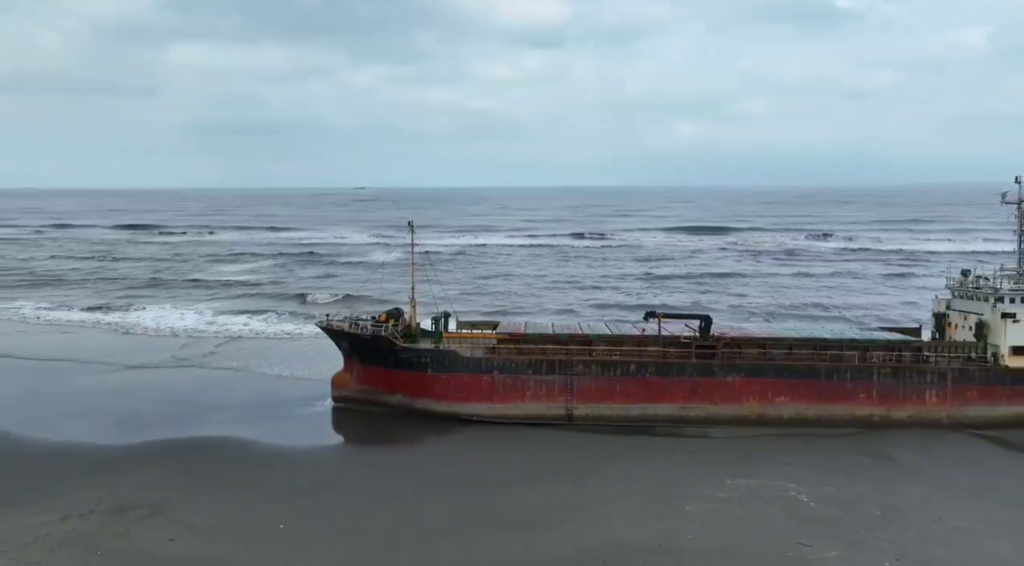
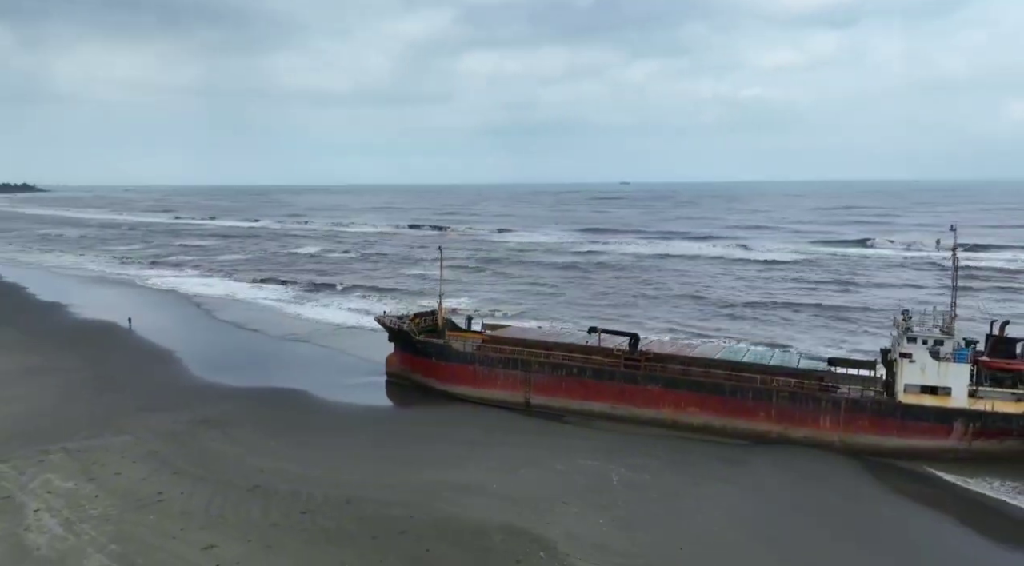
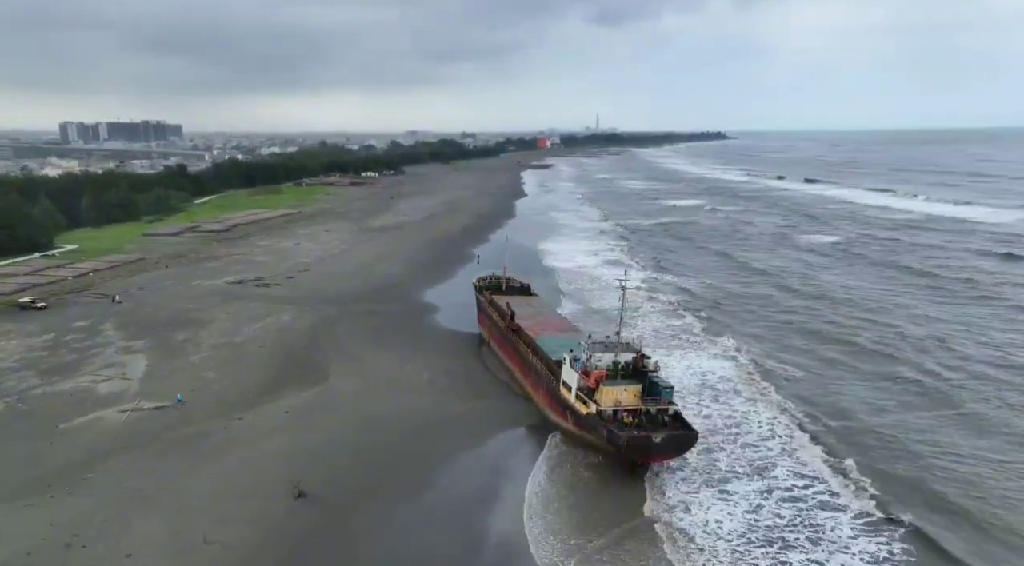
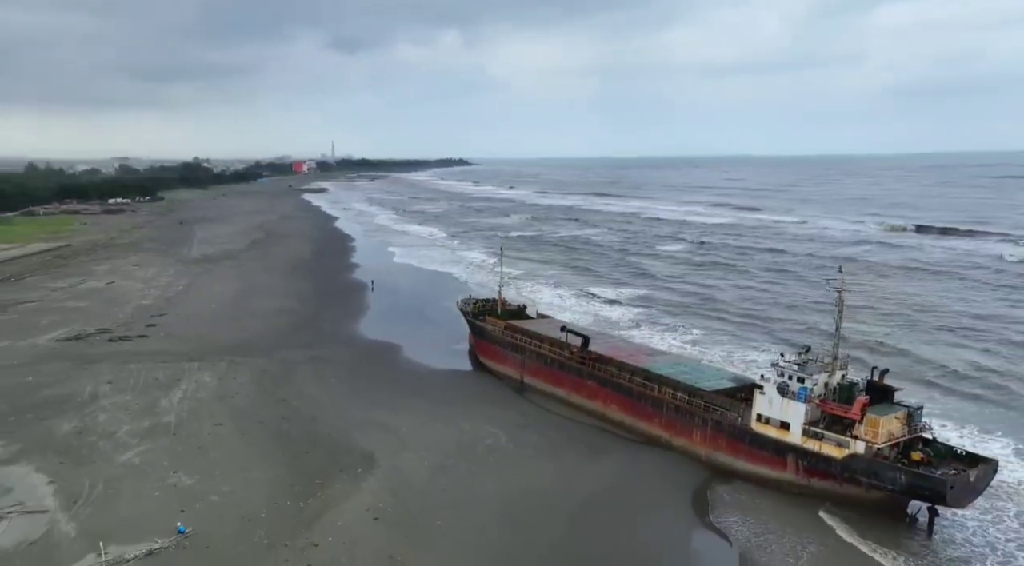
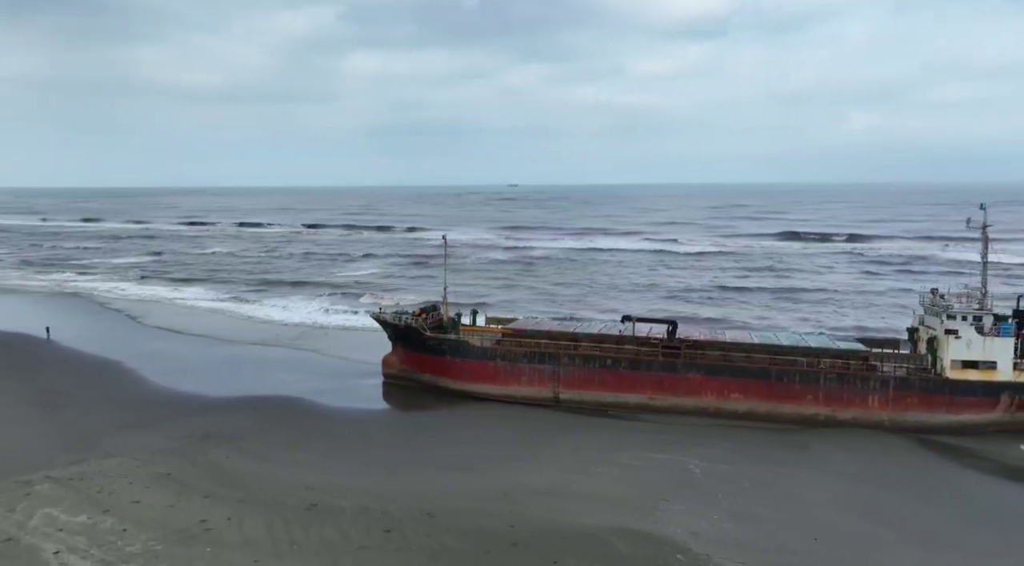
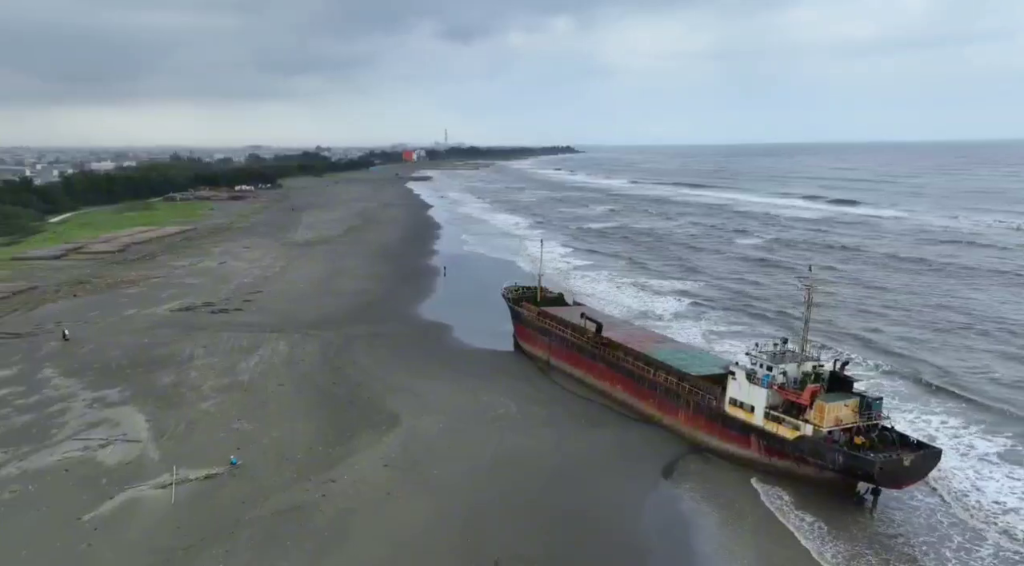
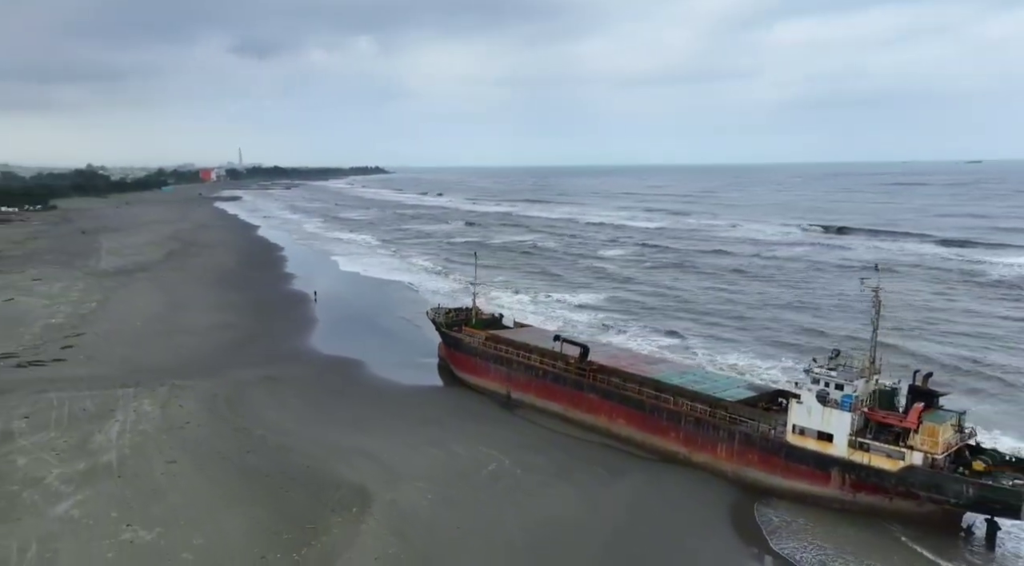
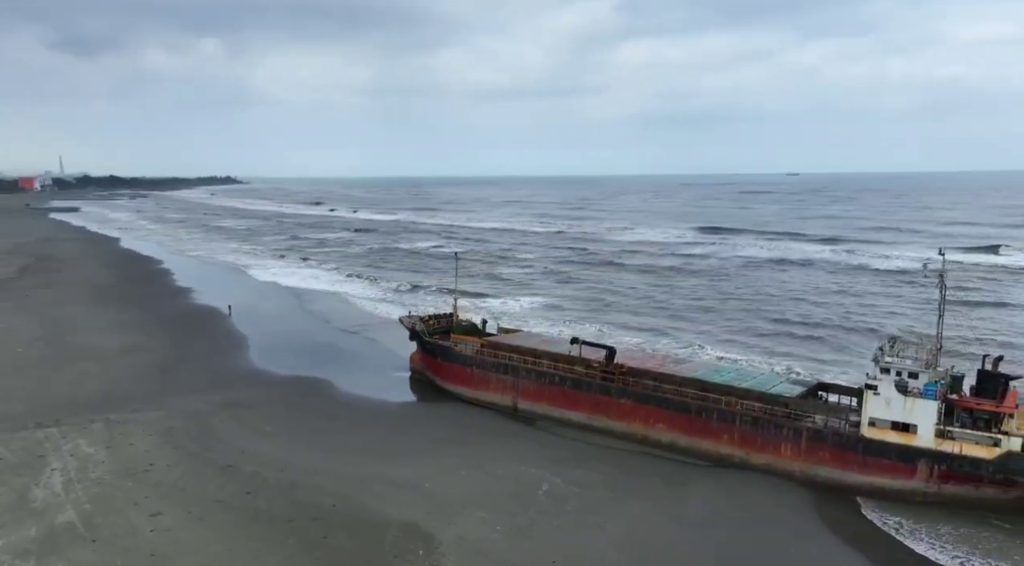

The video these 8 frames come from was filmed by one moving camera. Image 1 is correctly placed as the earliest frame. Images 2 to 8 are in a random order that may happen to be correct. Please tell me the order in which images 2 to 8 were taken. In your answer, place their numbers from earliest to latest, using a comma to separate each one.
5, 2, 8, 7, 4, 6, 3
